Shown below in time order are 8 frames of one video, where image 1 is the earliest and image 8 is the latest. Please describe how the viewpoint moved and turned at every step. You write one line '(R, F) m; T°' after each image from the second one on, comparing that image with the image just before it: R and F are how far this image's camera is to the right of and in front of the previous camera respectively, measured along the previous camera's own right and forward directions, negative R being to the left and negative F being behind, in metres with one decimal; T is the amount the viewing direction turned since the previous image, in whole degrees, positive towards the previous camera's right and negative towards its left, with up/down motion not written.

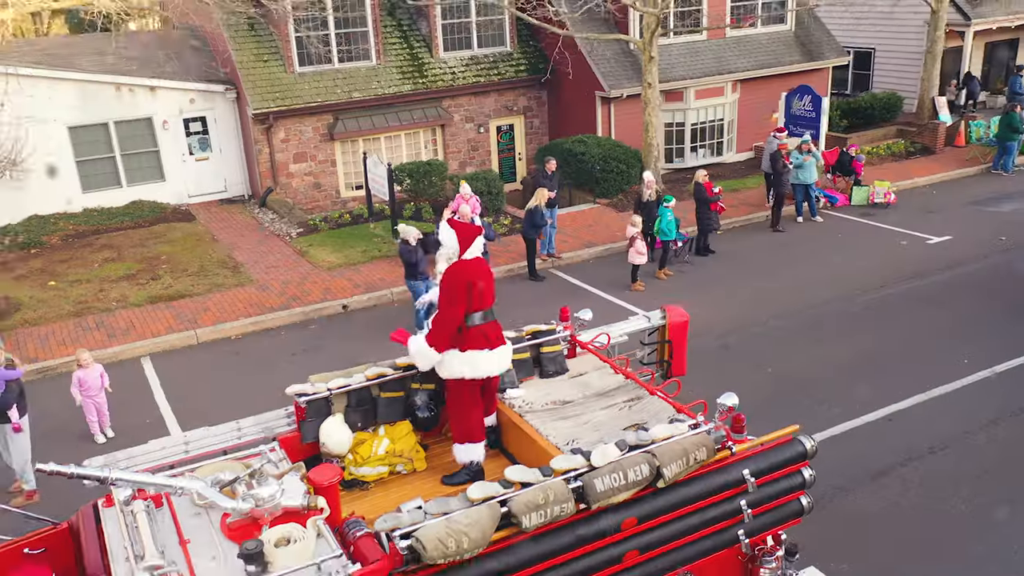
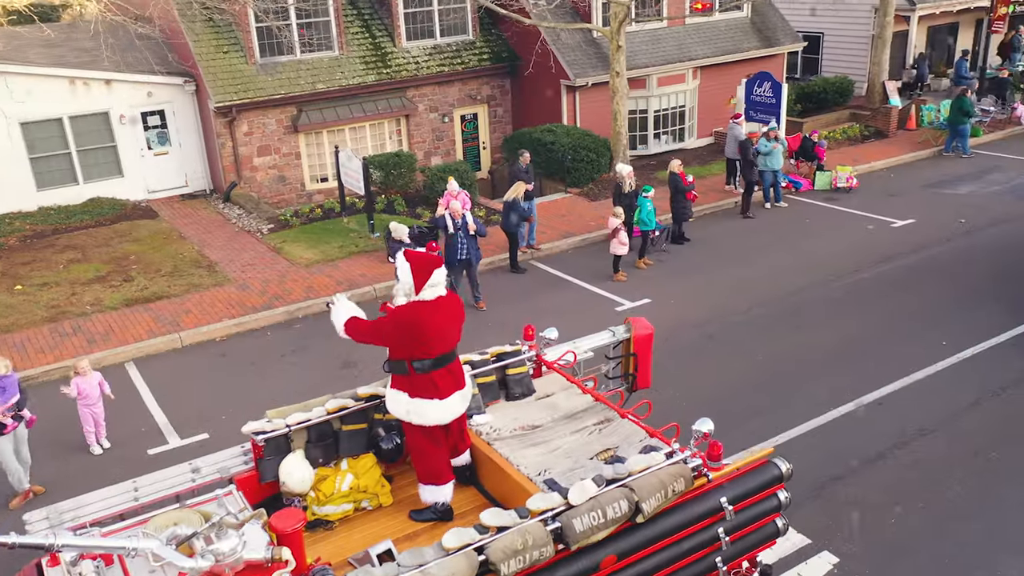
(-0.5, 0.0) m; +4°
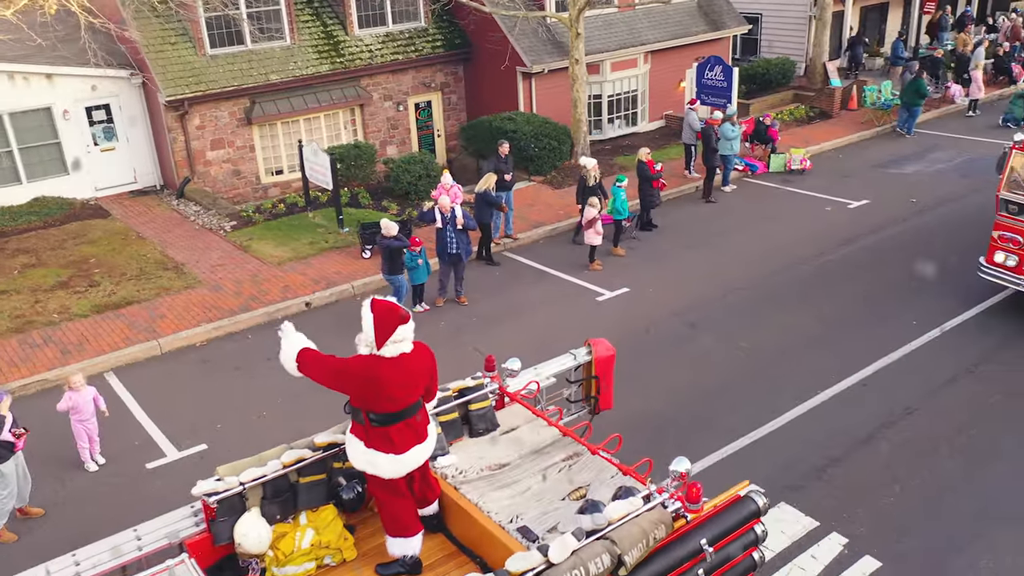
(-0.6, 0.0) m; +4°
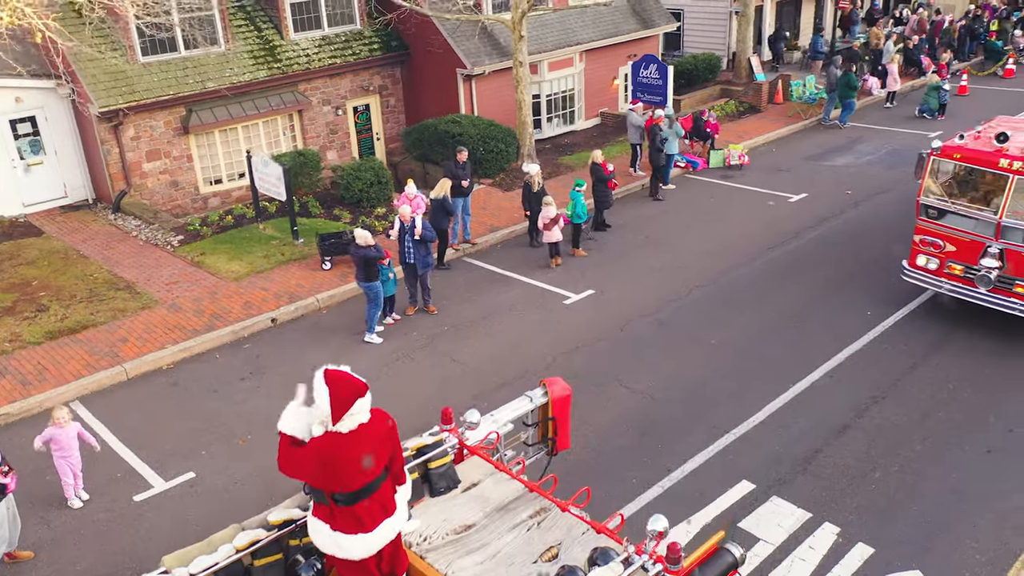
(-0.7, -0.1) m; +5°
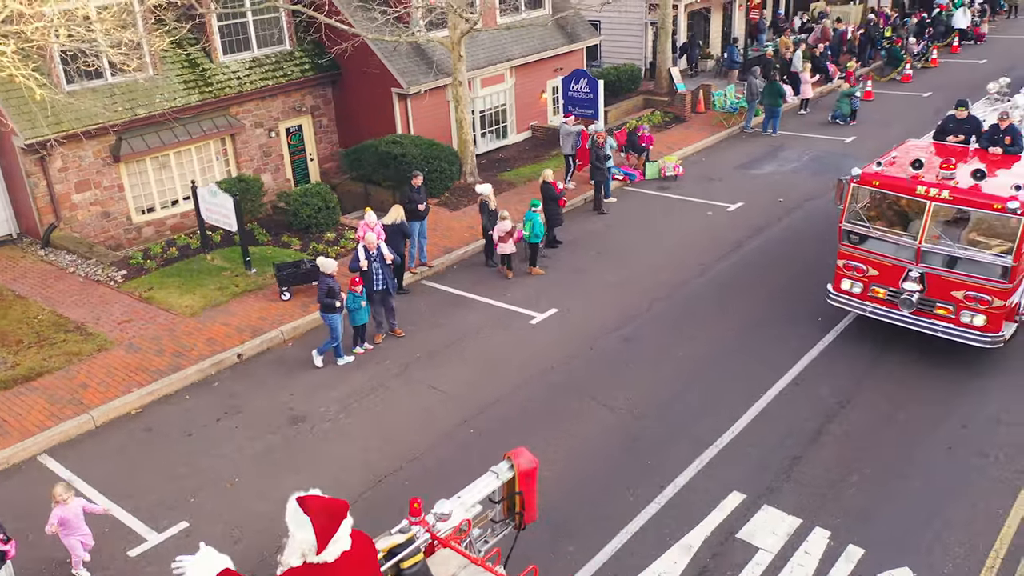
(-0.8, -0.1) m; +6°
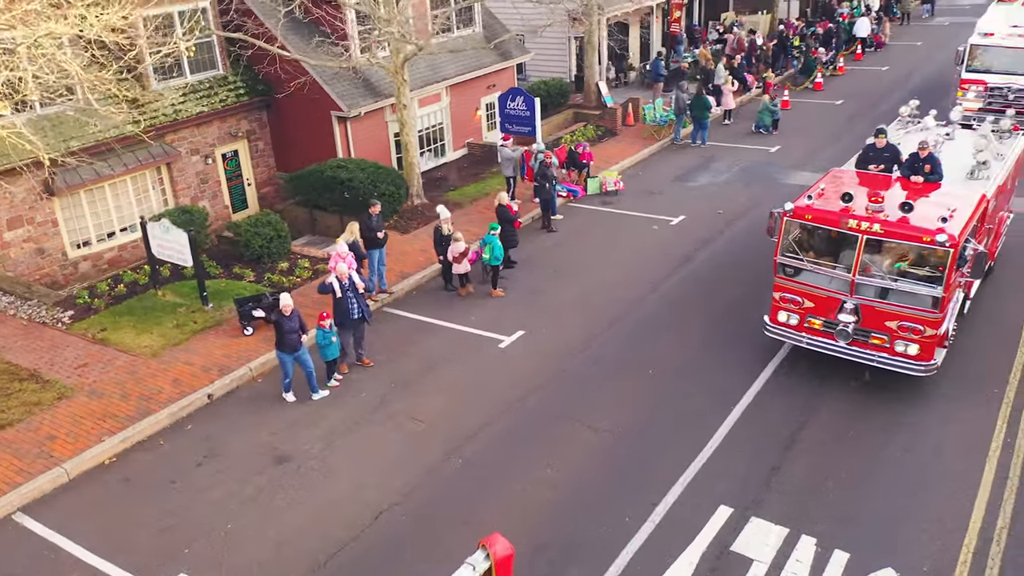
(-0.7, -0.2) m; +6°
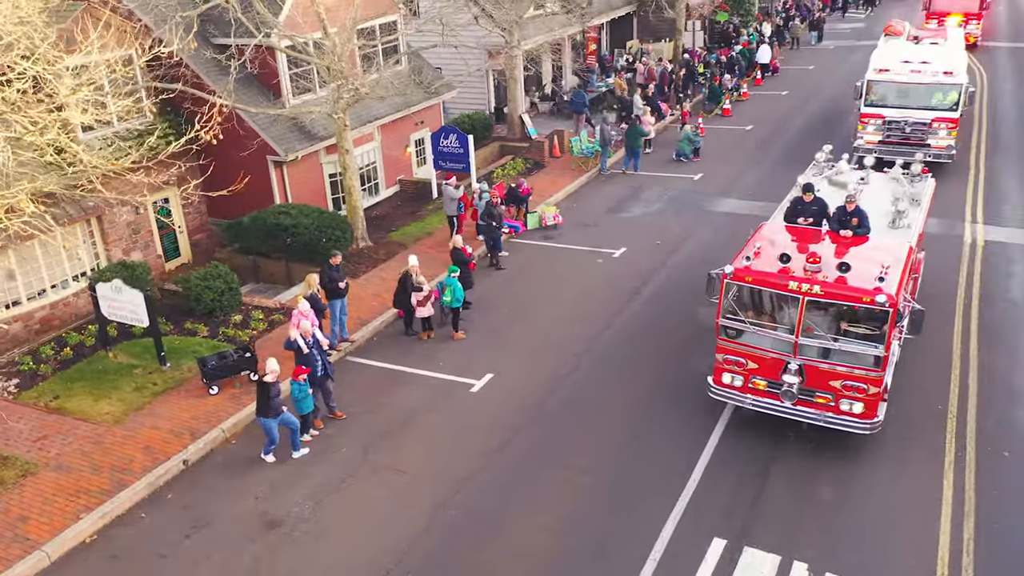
(-0.9, -0.2) m; +6°
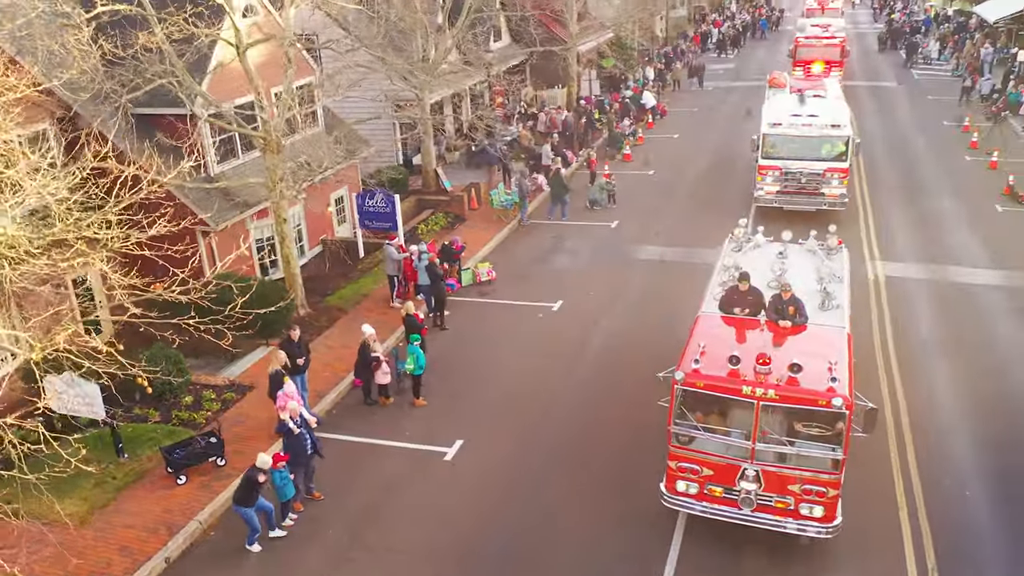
(-1.2, -0.3) m; +8°
